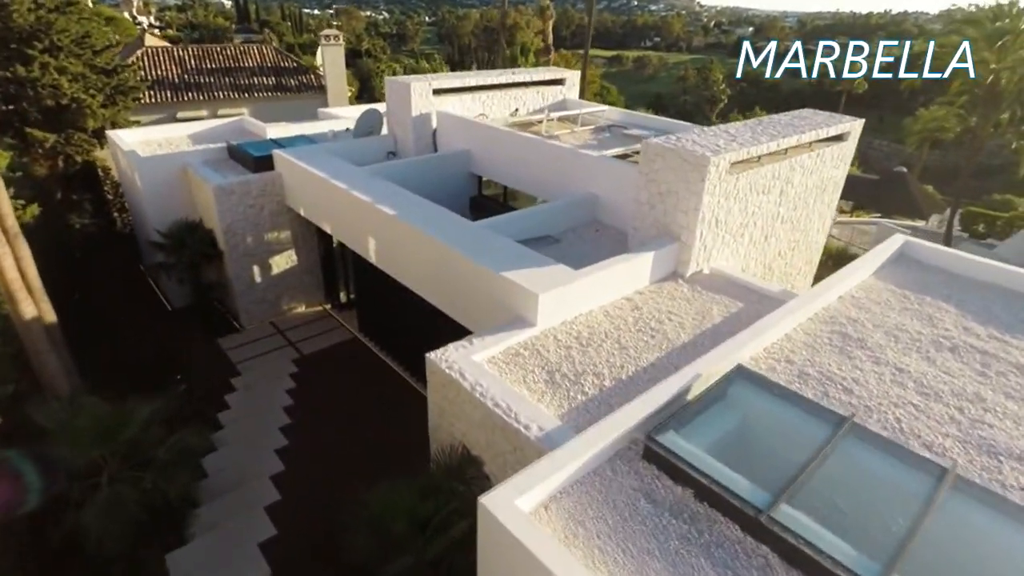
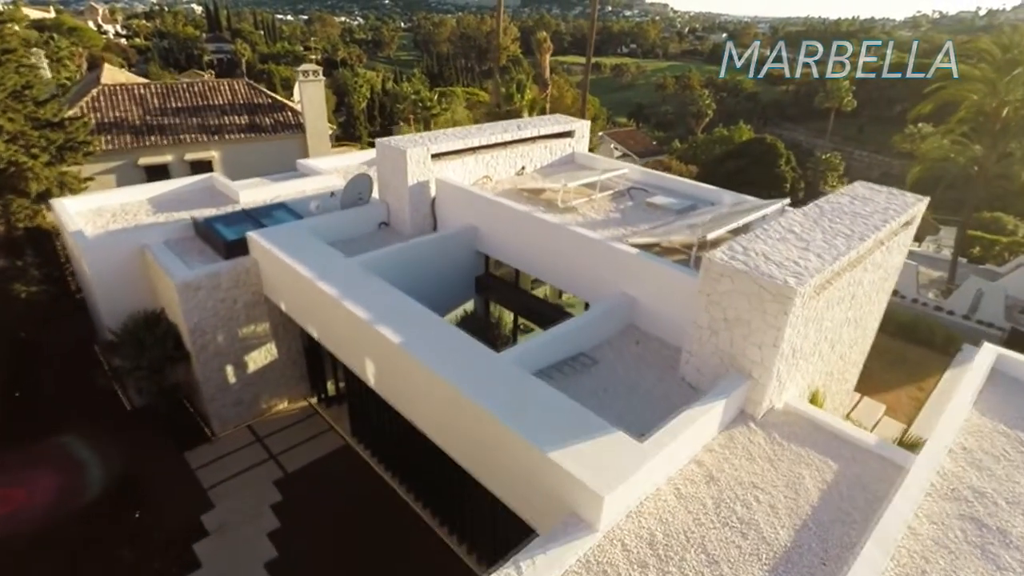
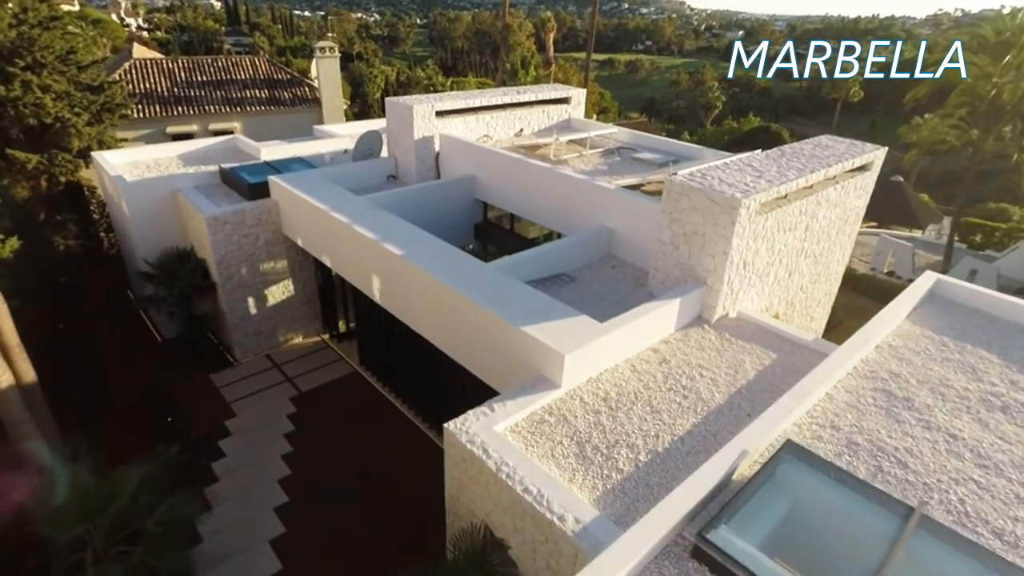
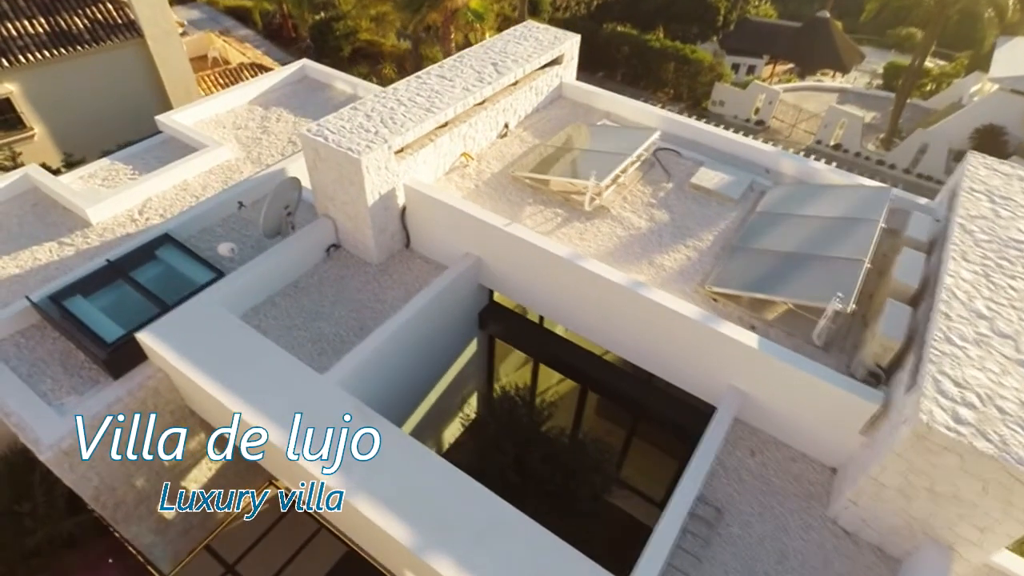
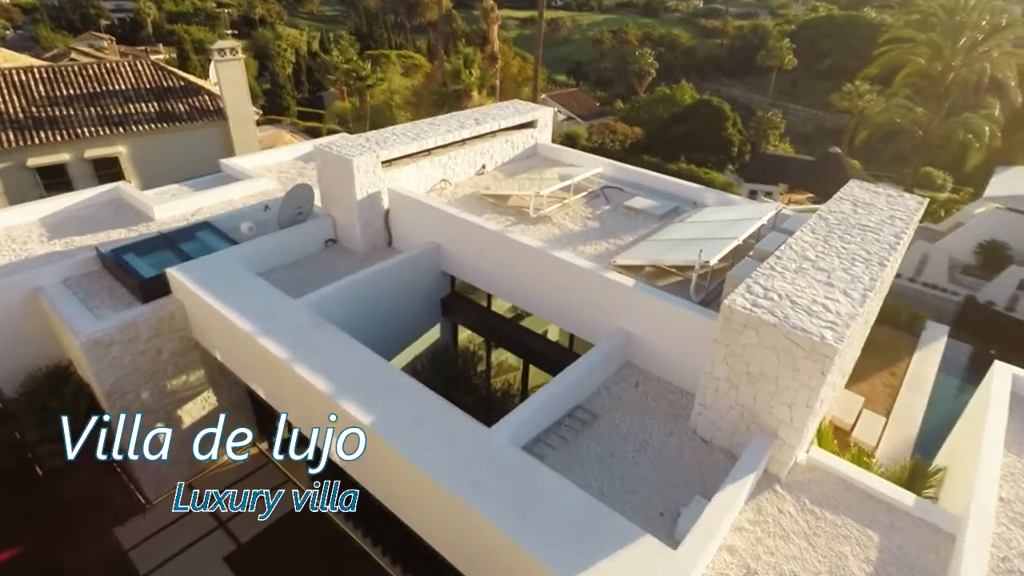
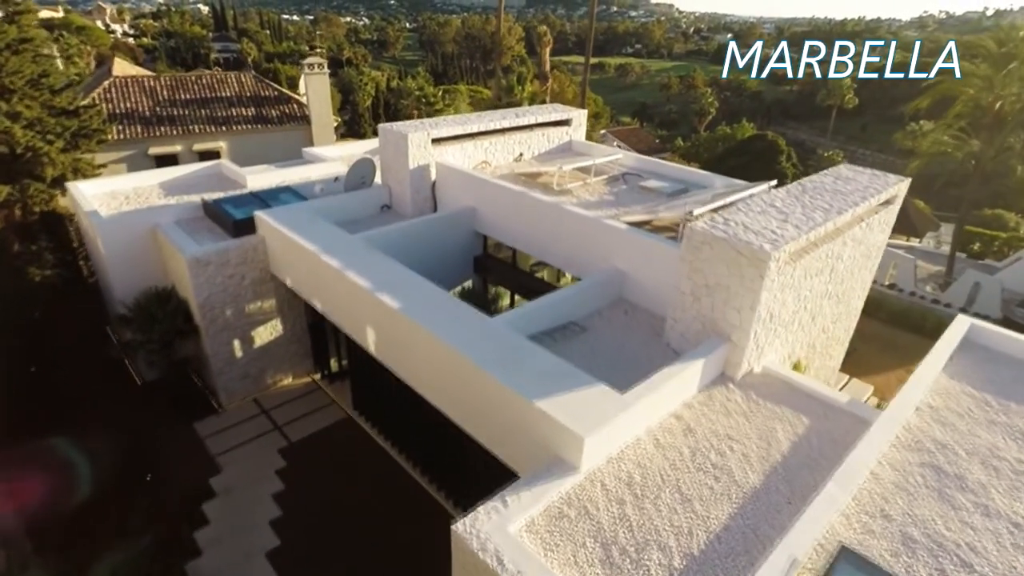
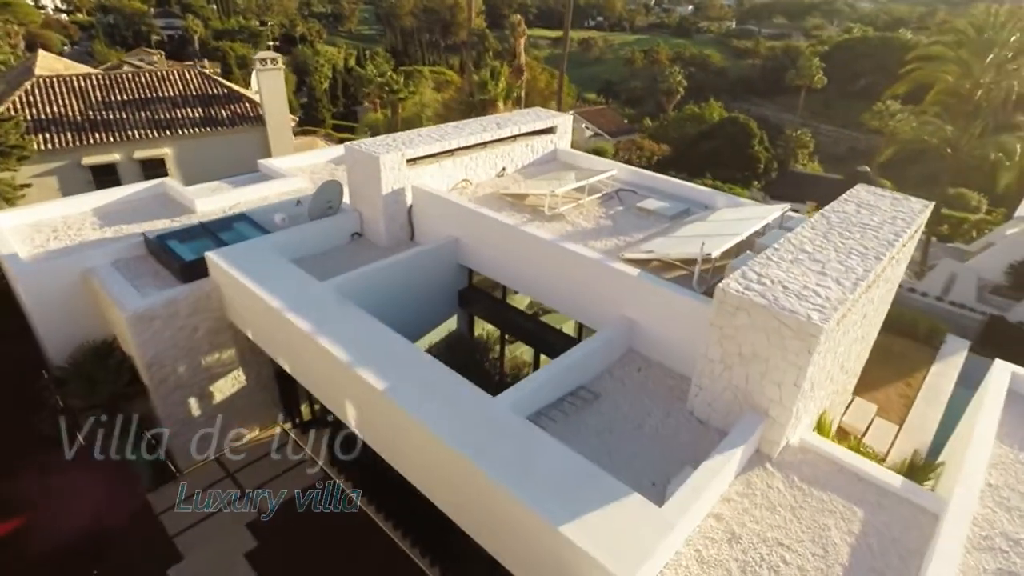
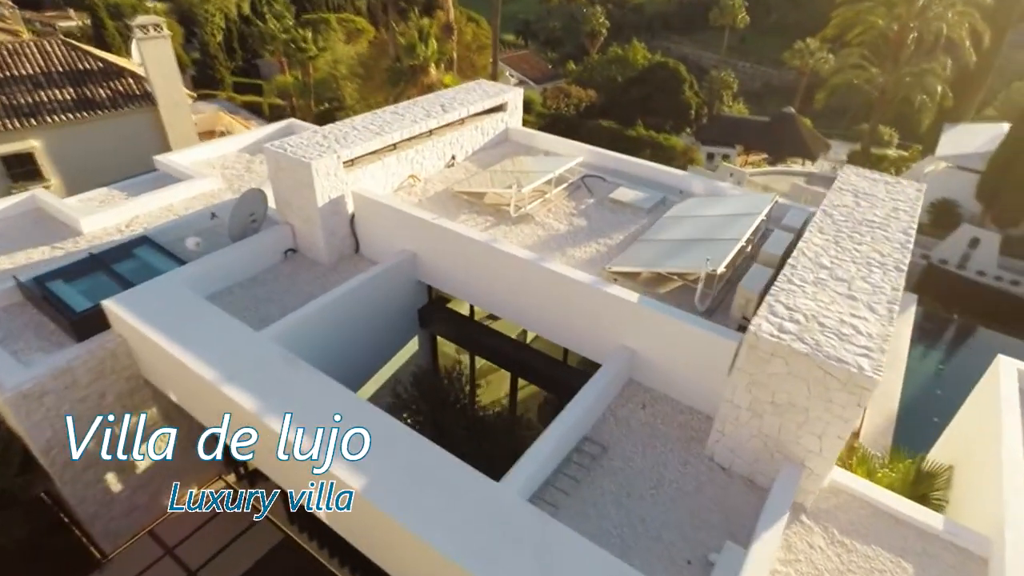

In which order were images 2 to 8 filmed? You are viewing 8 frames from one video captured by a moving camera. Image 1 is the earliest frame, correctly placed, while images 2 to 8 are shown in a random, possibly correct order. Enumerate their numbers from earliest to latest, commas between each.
3, 6, 2, 7, 5, 8, 4
